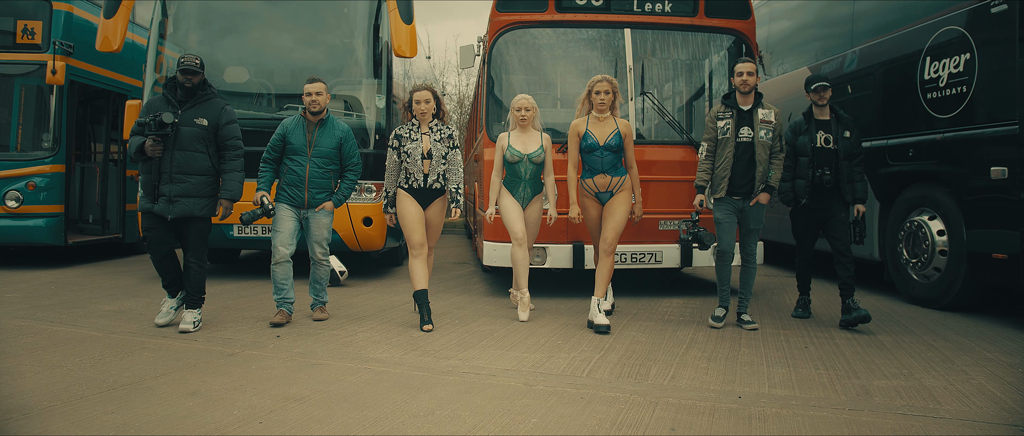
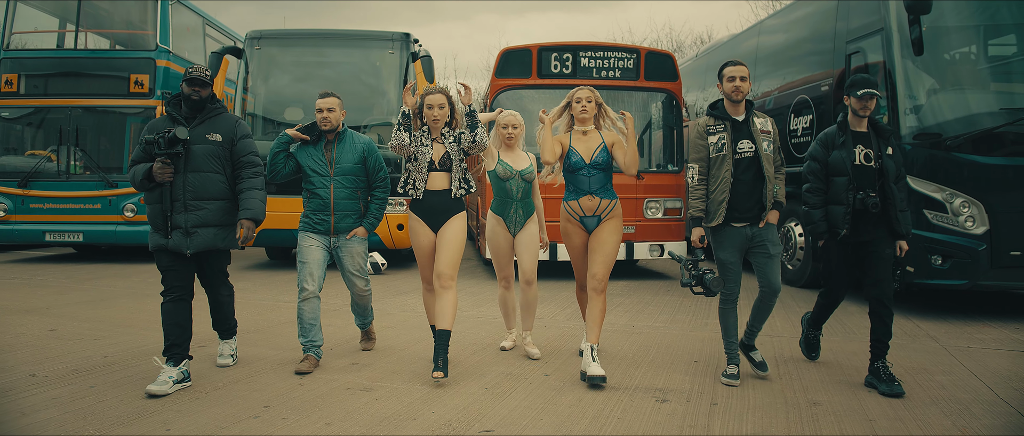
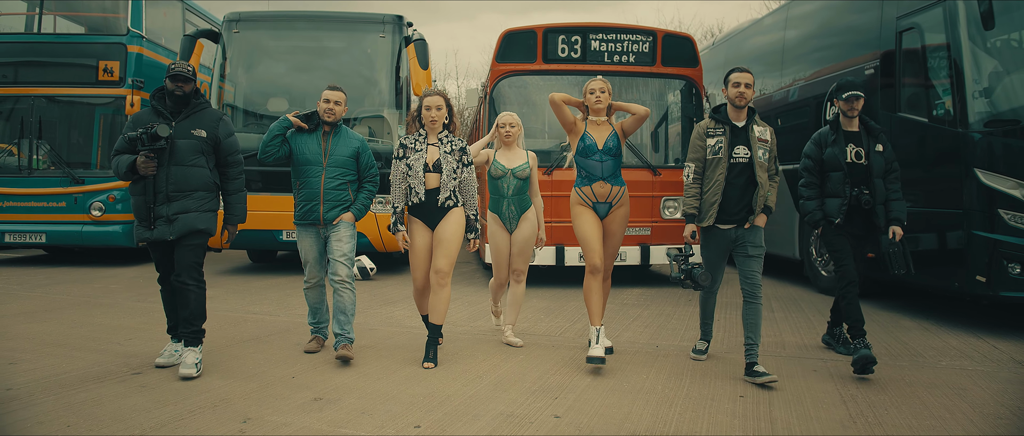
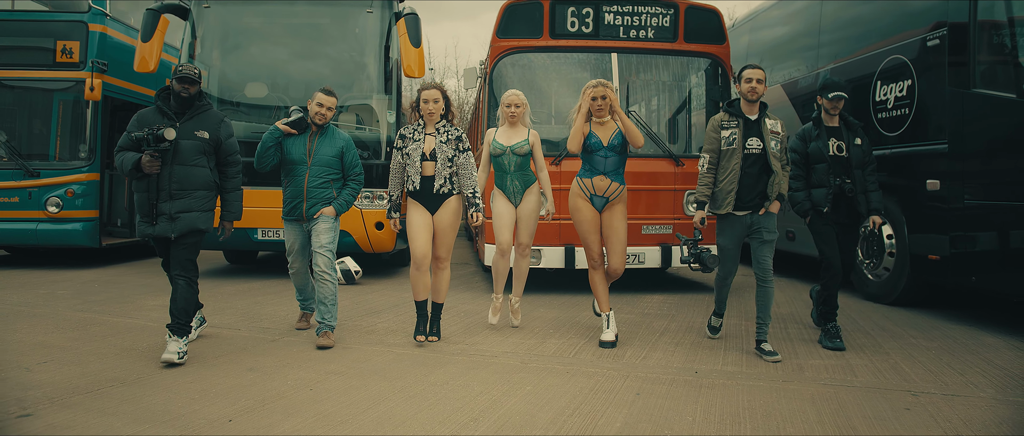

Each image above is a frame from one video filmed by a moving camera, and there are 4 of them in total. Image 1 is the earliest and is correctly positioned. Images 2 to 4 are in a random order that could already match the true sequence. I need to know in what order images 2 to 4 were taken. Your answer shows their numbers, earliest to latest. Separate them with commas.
4, 3, 2
